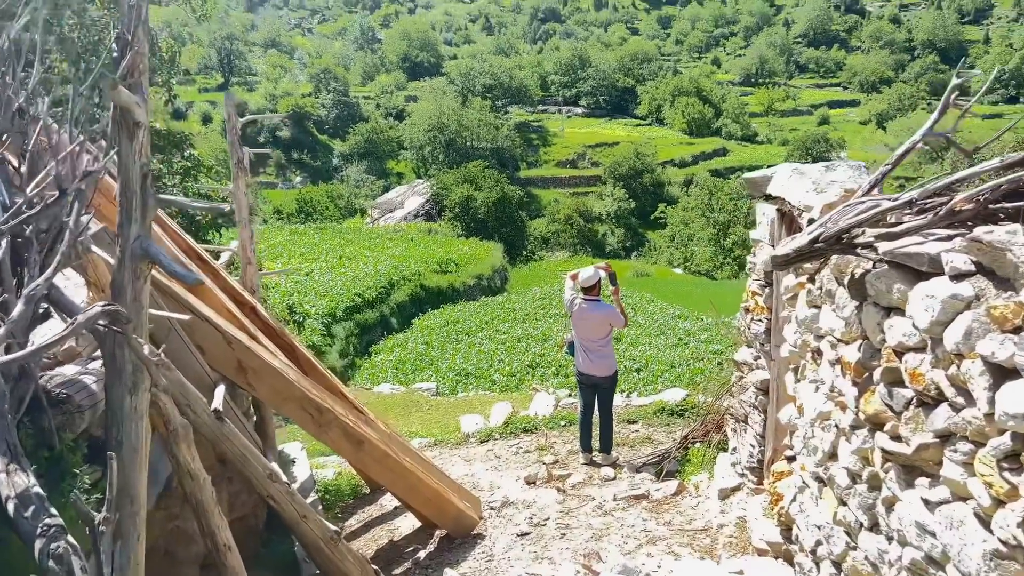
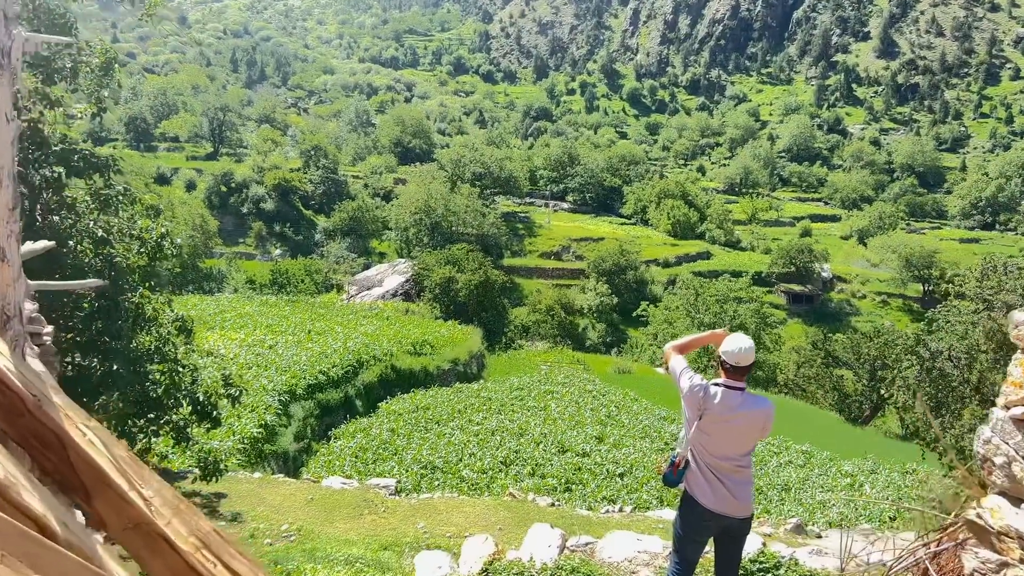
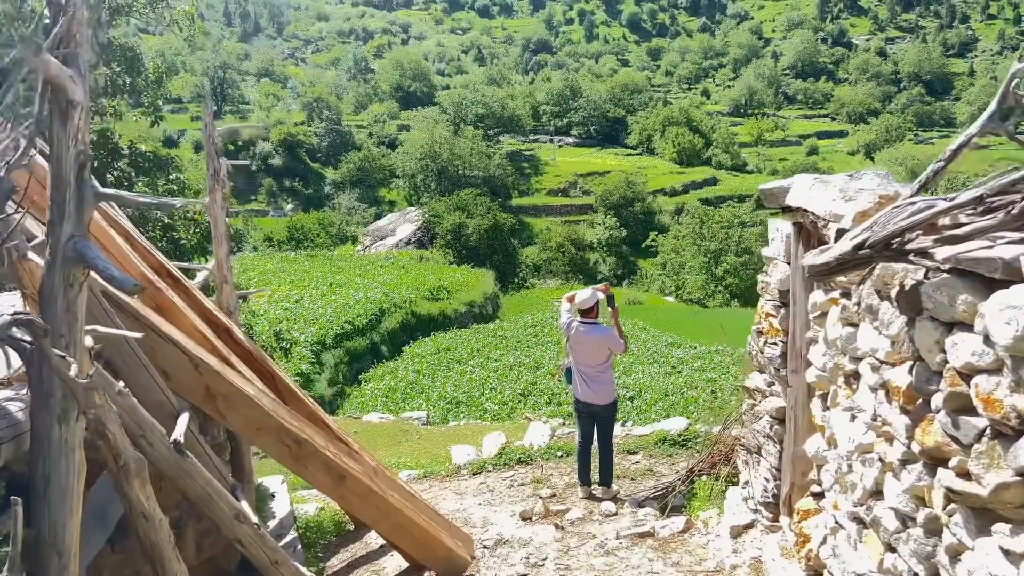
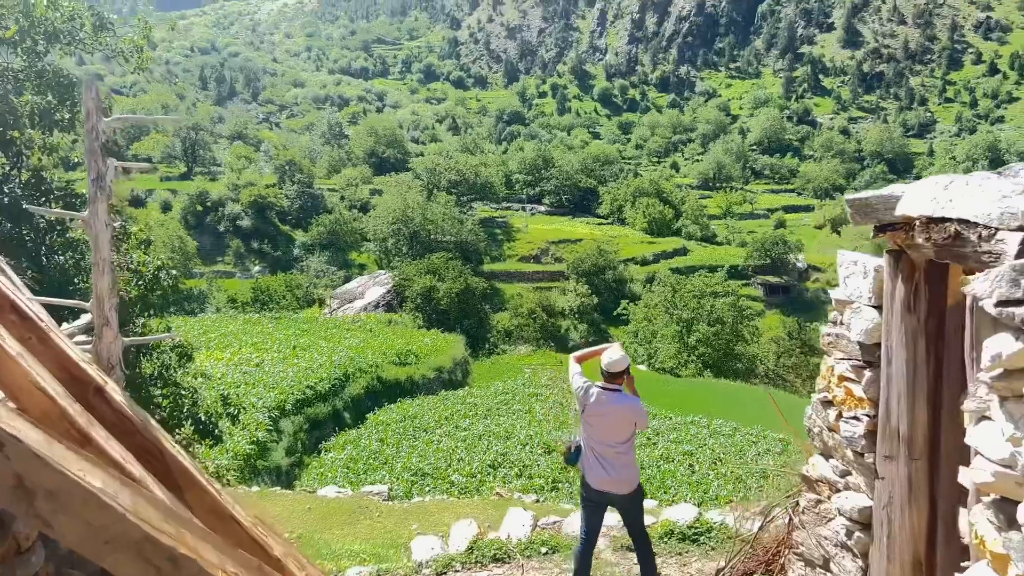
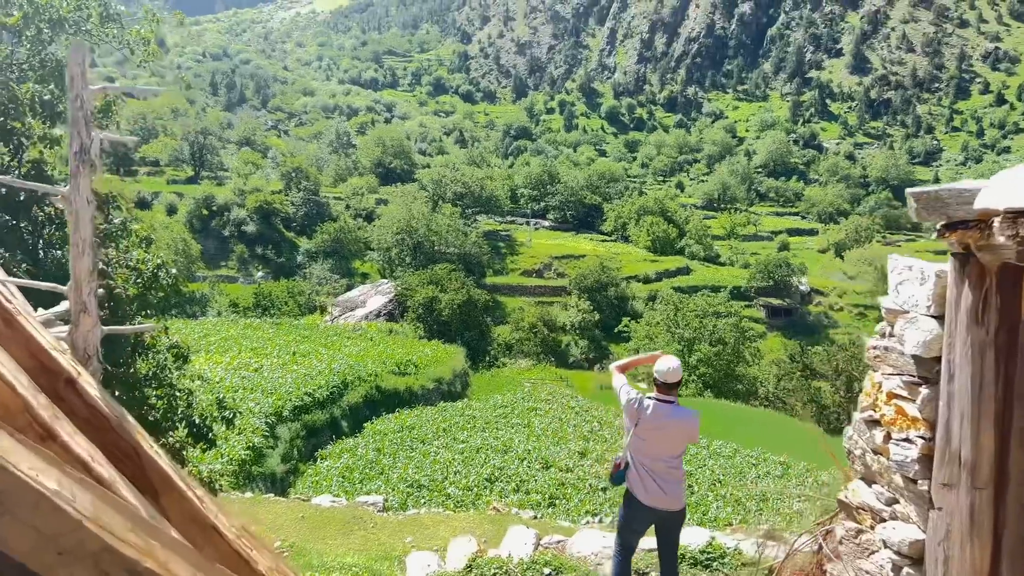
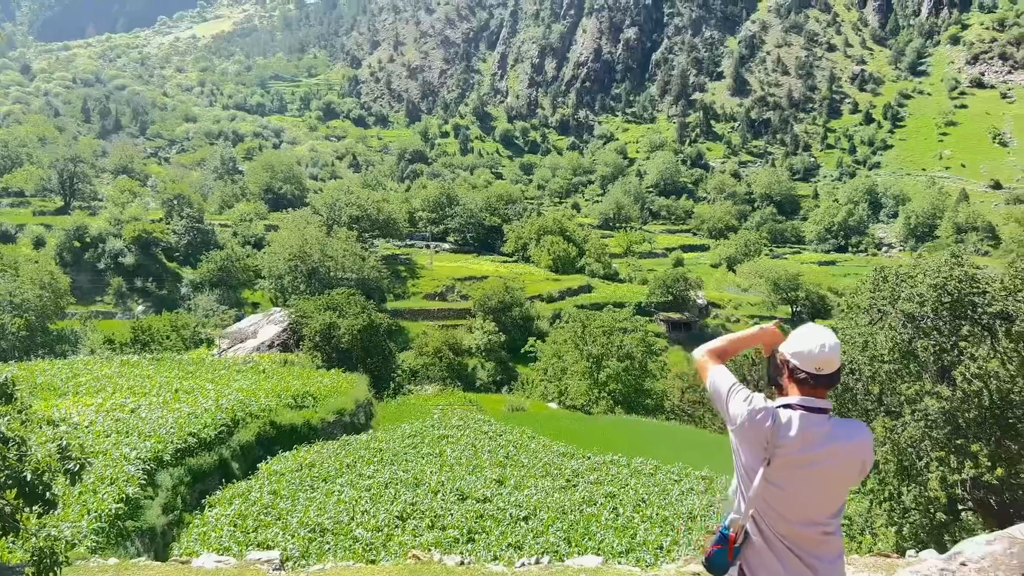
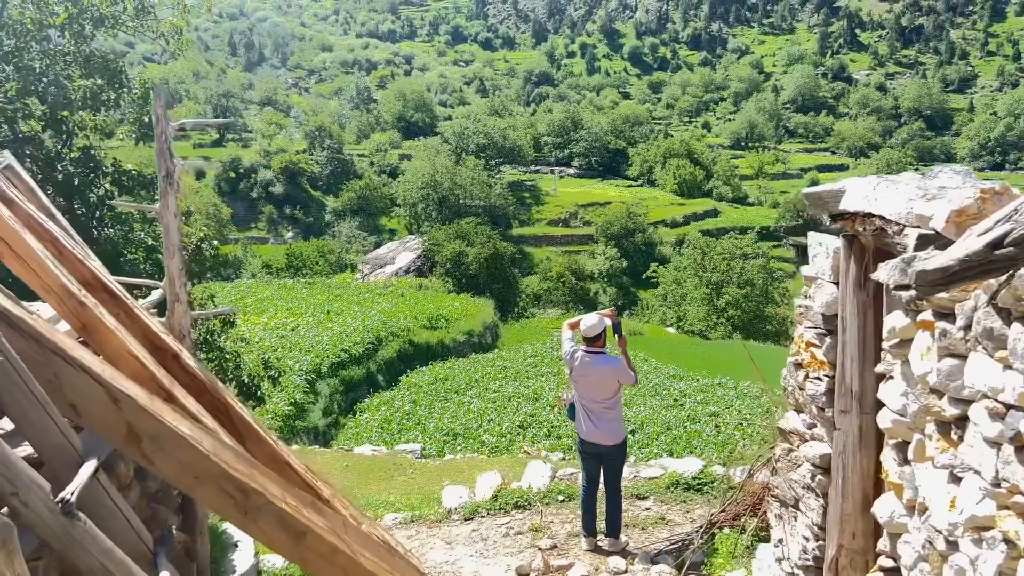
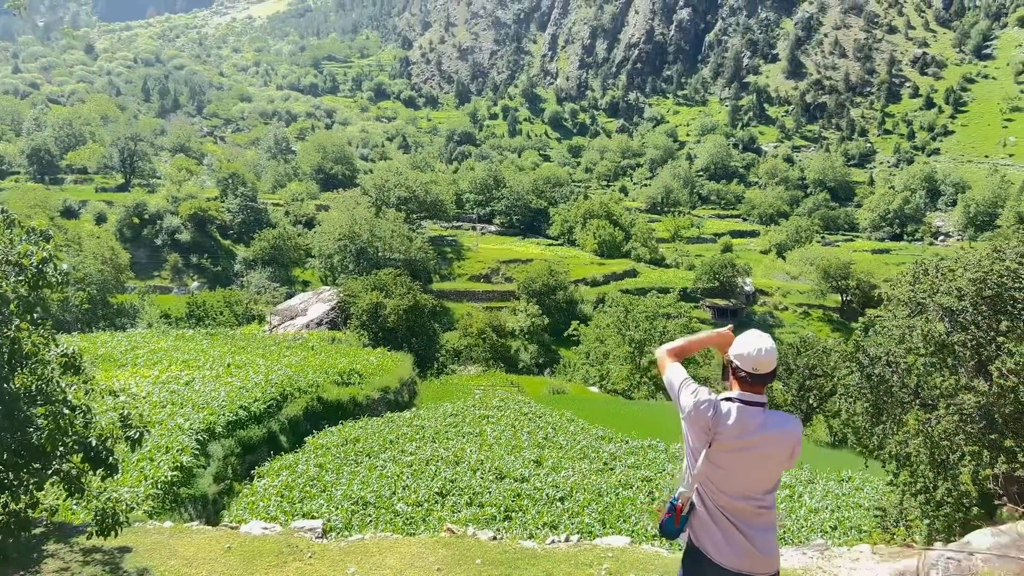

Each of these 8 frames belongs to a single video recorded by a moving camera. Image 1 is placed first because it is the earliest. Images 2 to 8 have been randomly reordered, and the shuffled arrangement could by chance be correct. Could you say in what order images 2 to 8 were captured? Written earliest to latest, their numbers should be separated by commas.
3, 7, 4, 5, 2, 8, 6
